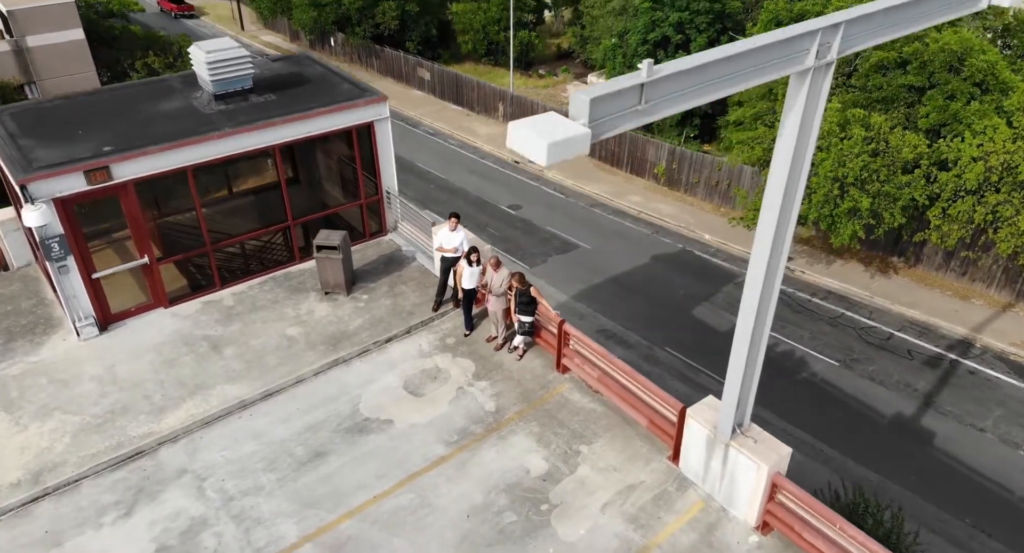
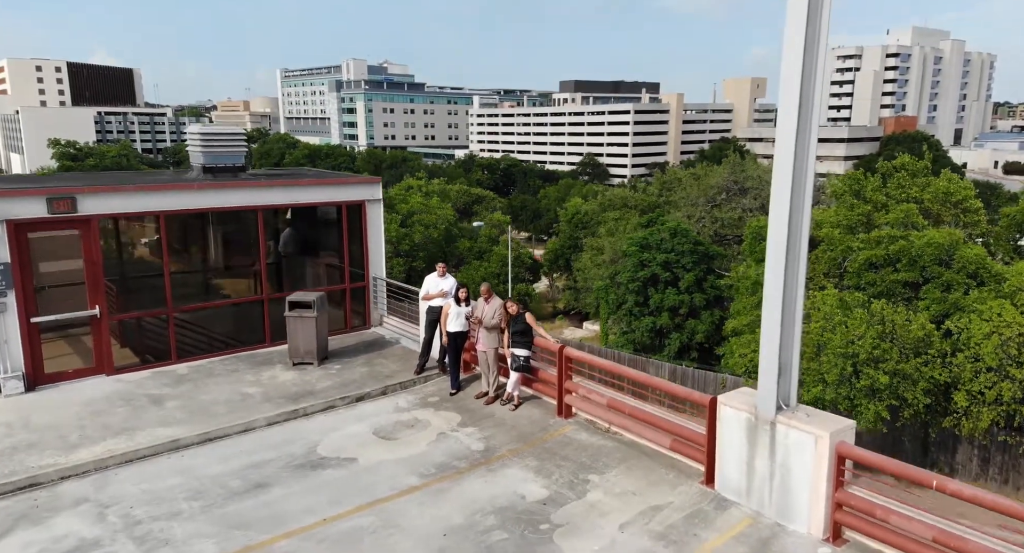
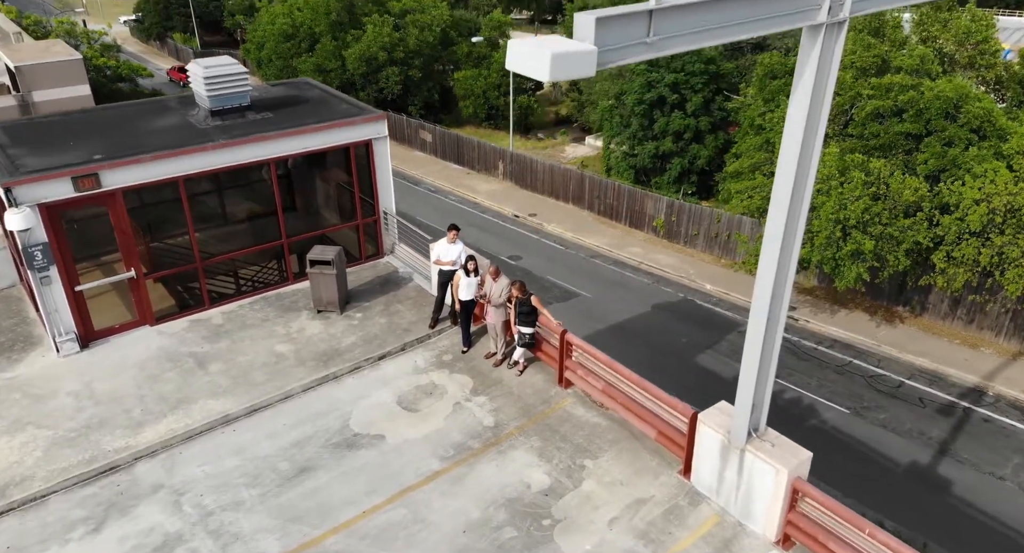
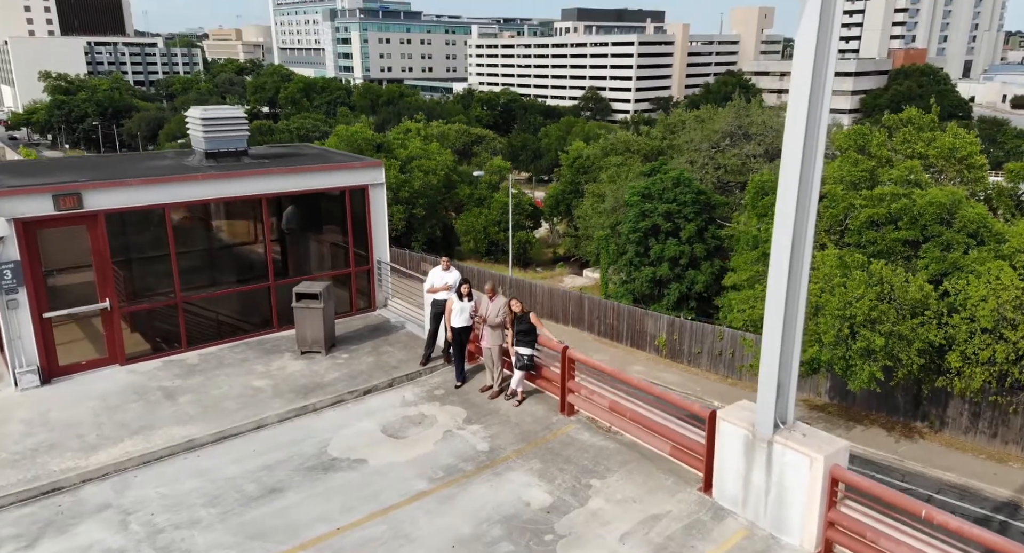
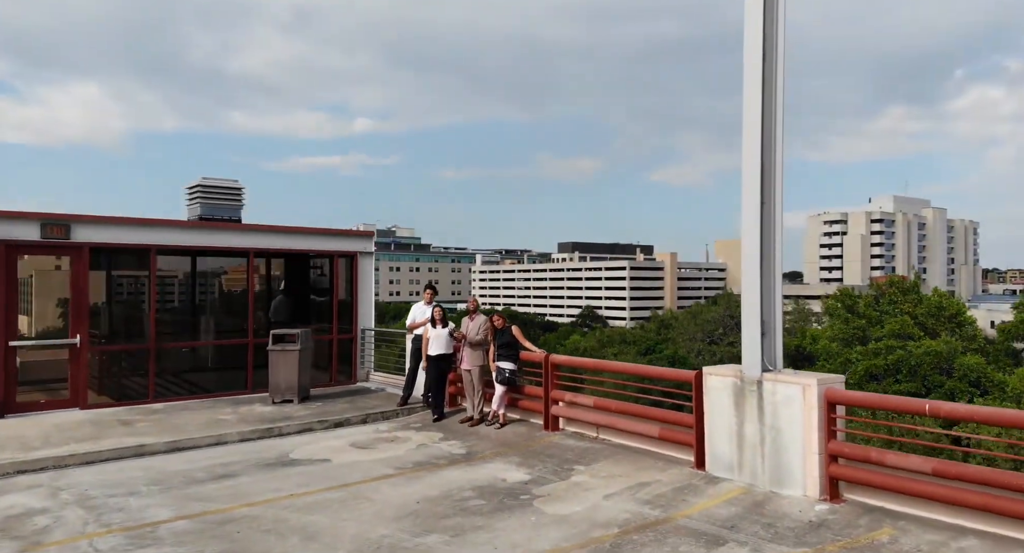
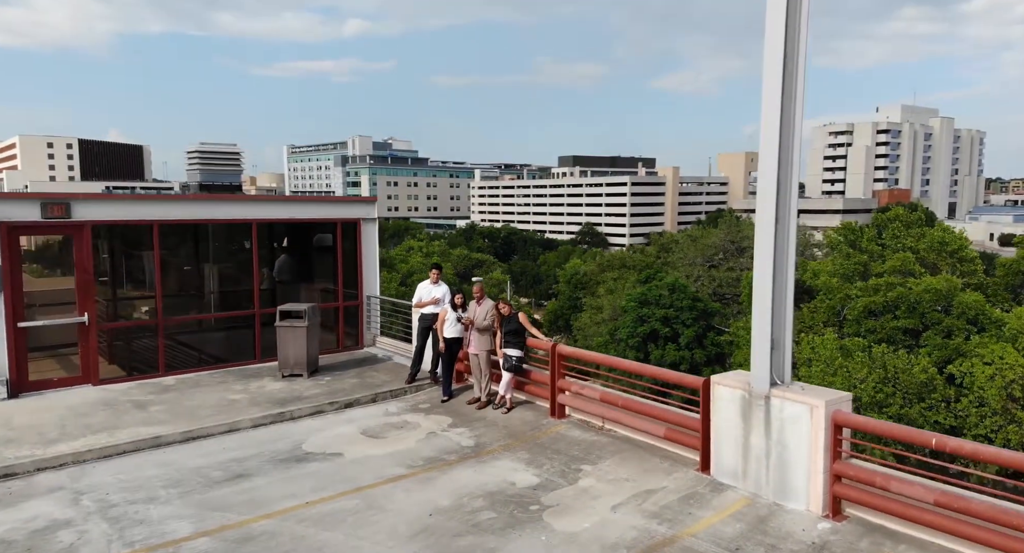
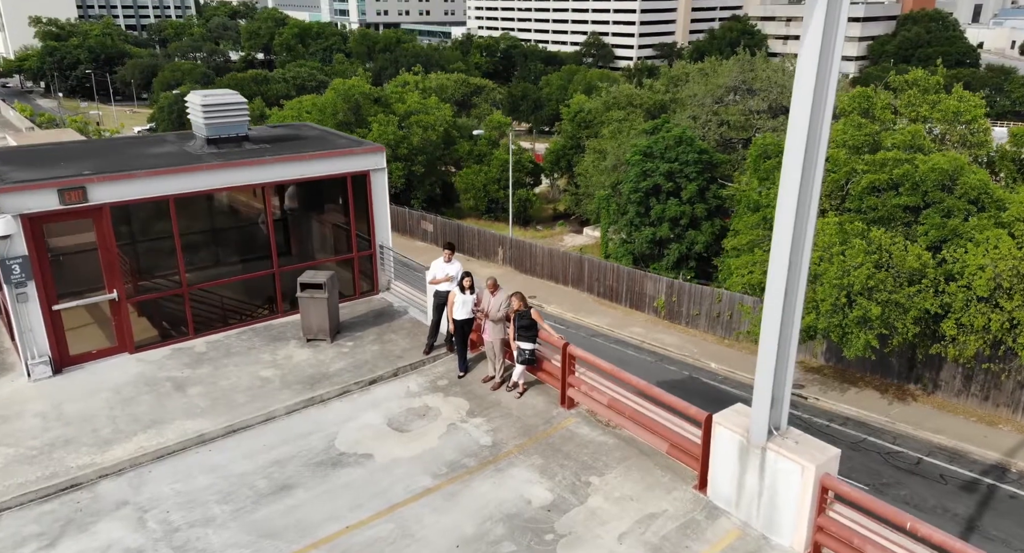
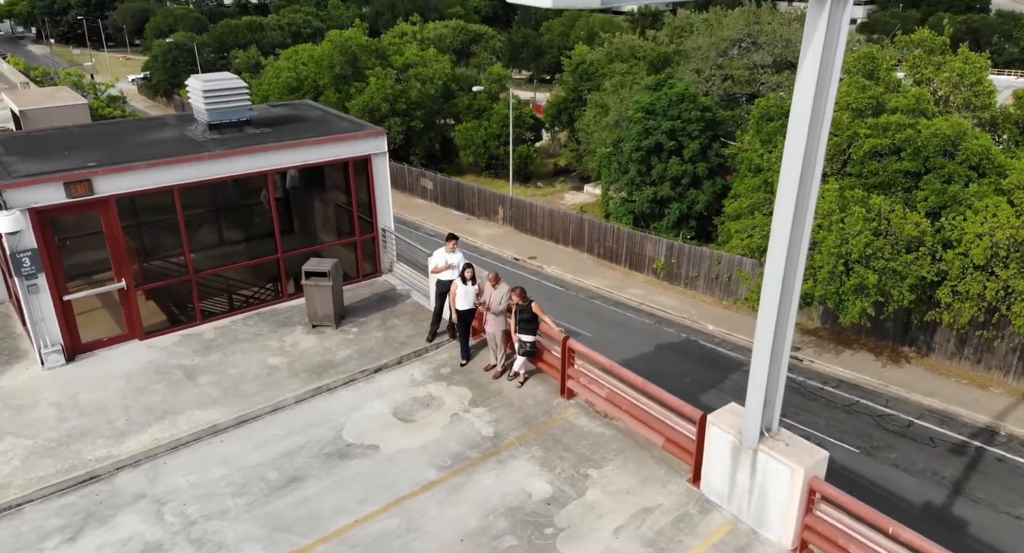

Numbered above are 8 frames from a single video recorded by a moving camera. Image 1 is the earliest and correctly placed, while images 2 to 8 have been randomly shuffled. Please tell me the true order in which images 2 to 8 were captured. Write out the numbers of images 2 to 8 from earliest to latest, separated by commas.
3, 8, 7, 4, 2, 6, 5
